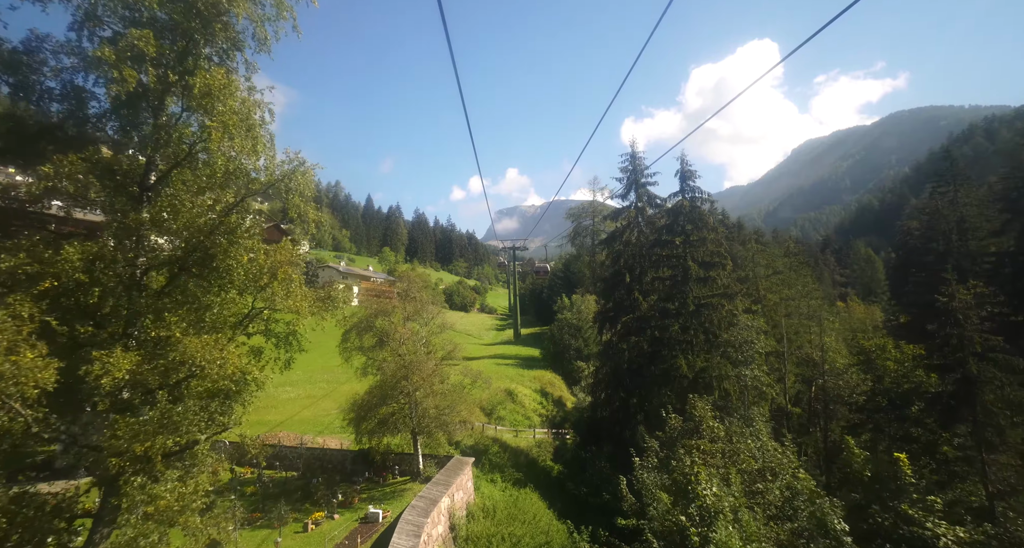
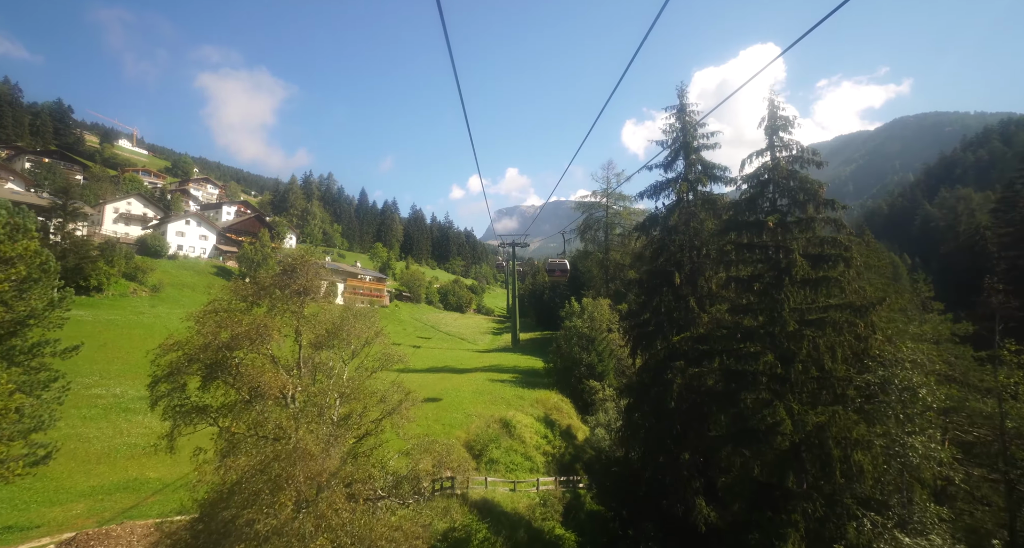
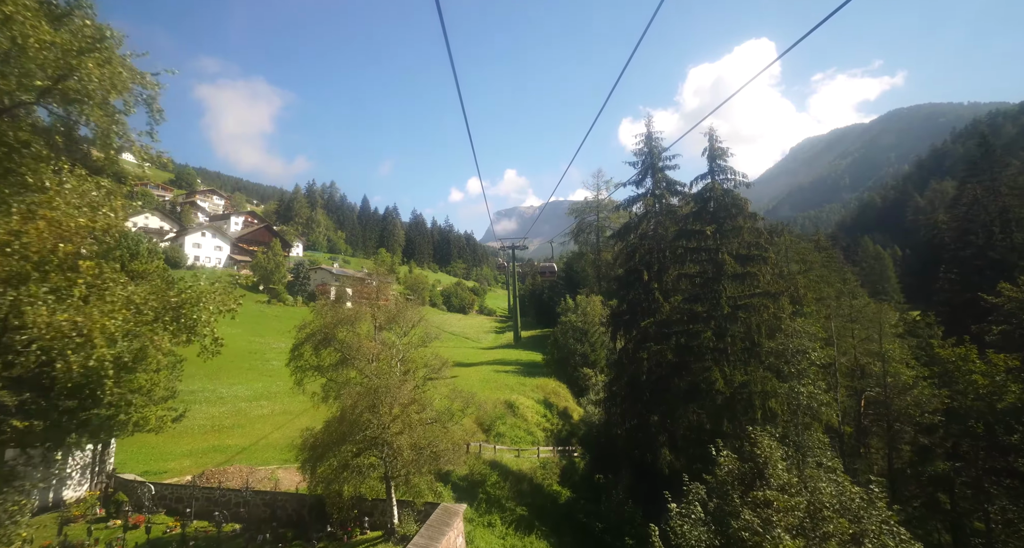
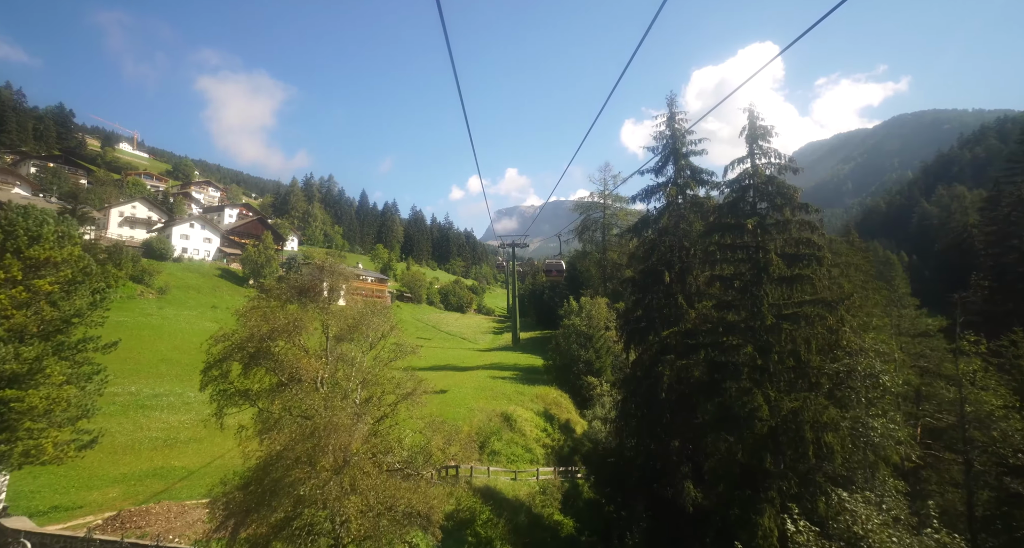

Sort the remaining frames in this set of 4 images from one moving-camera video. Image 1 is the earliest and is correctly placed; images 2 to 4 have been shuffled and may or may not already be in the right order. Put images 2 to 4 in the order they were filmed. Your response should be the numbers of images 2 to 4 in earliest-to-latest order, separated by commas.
3, 4, 2
